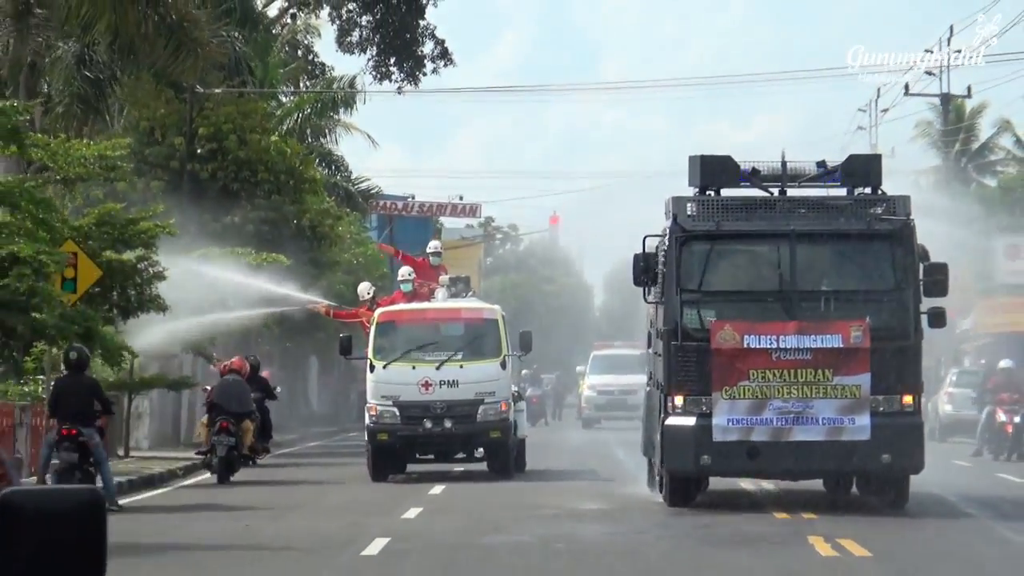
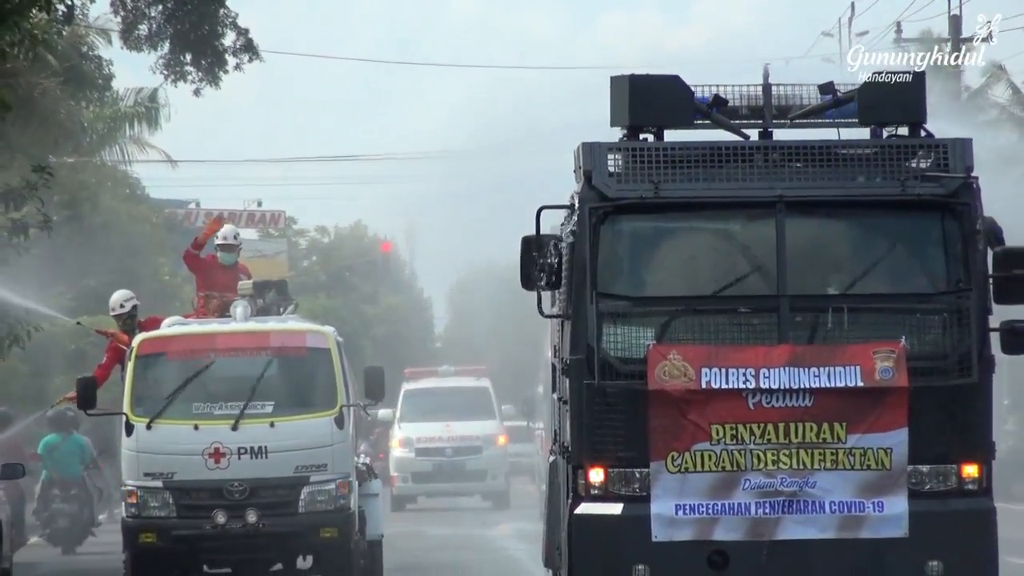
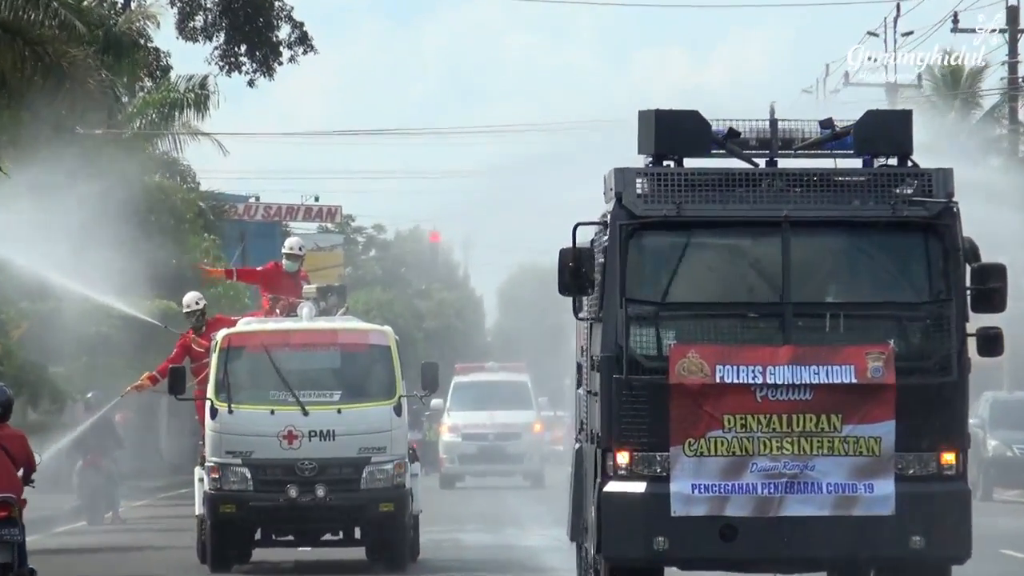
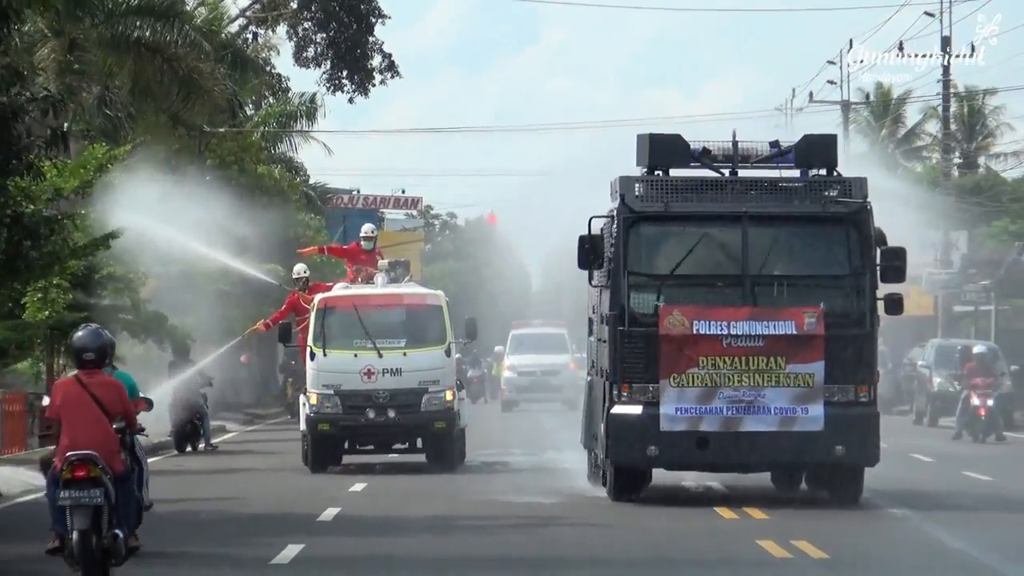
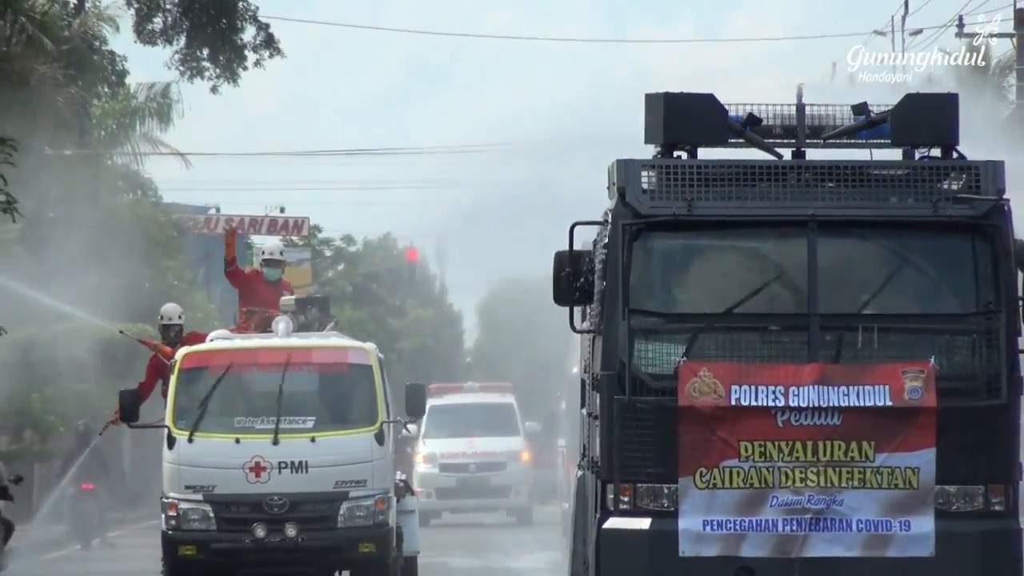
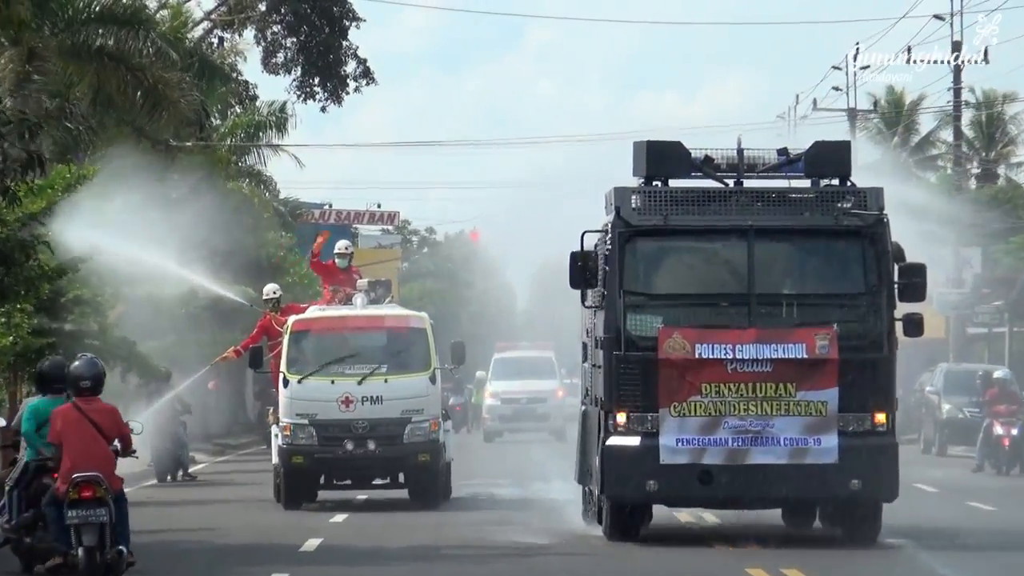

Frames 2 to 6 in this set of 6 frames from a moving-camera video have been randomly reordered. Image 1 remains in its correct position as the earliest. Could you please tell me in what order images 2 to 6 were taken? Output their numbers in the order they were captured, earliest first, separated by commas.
4, 6, 3, 5, 2
